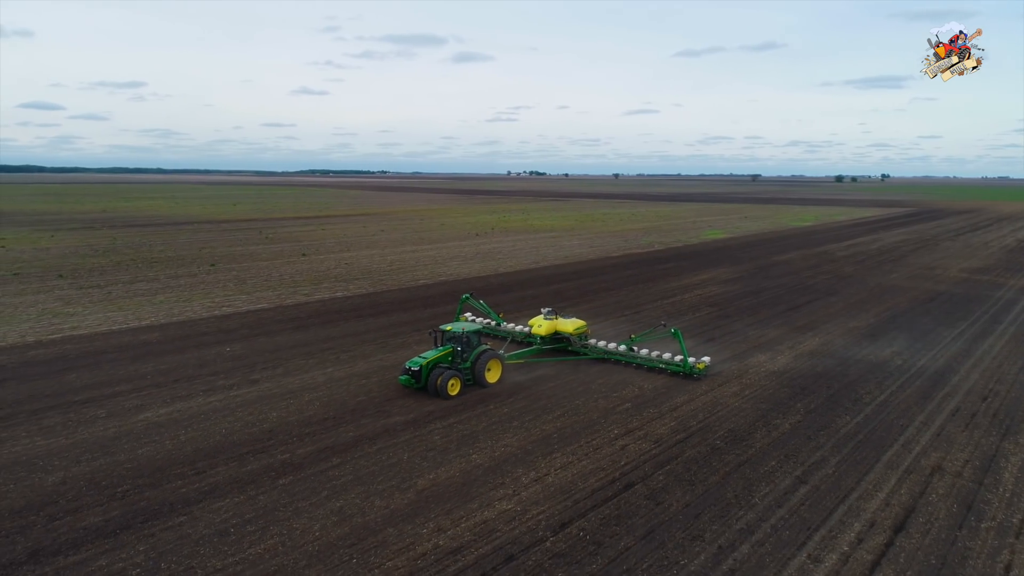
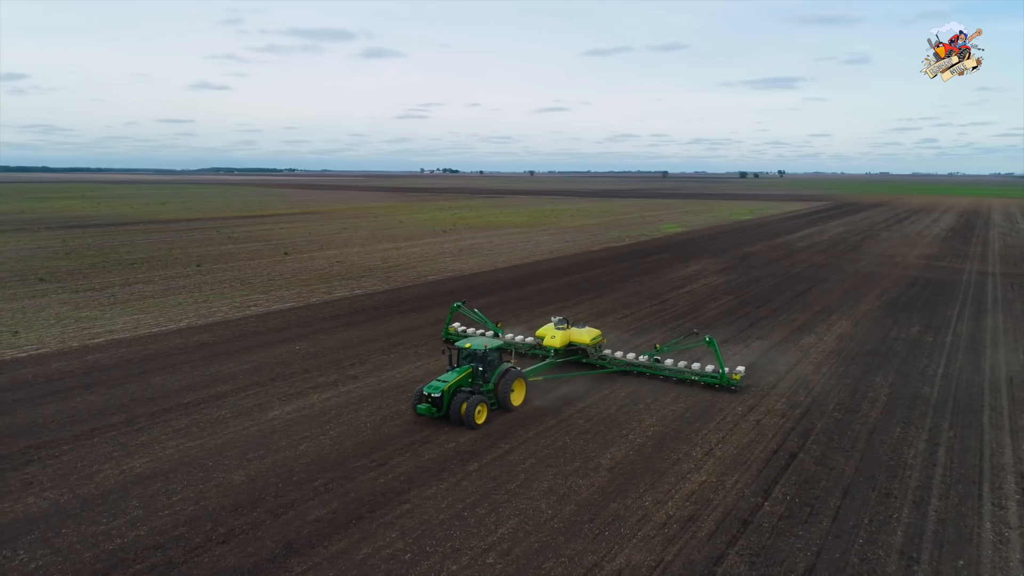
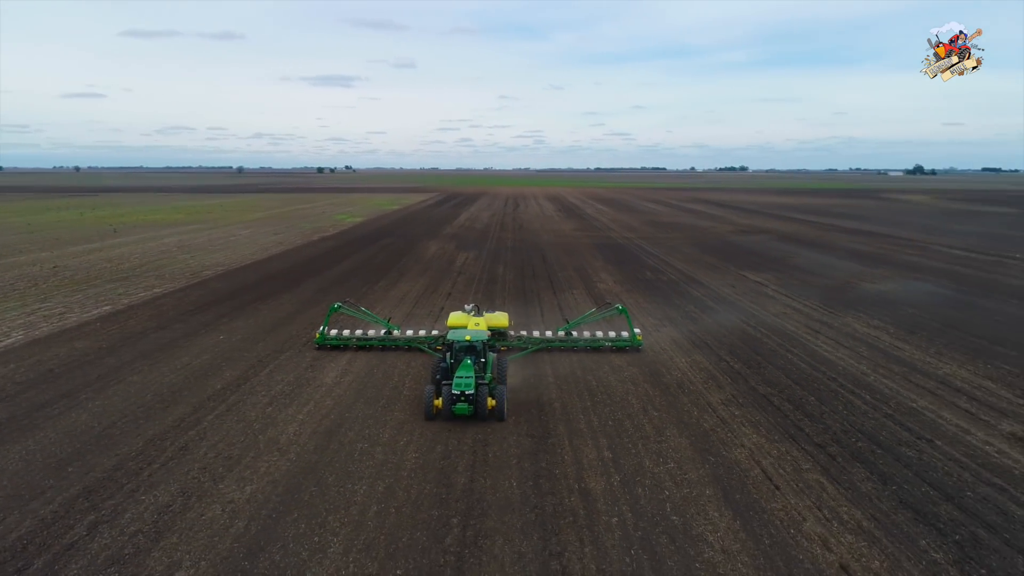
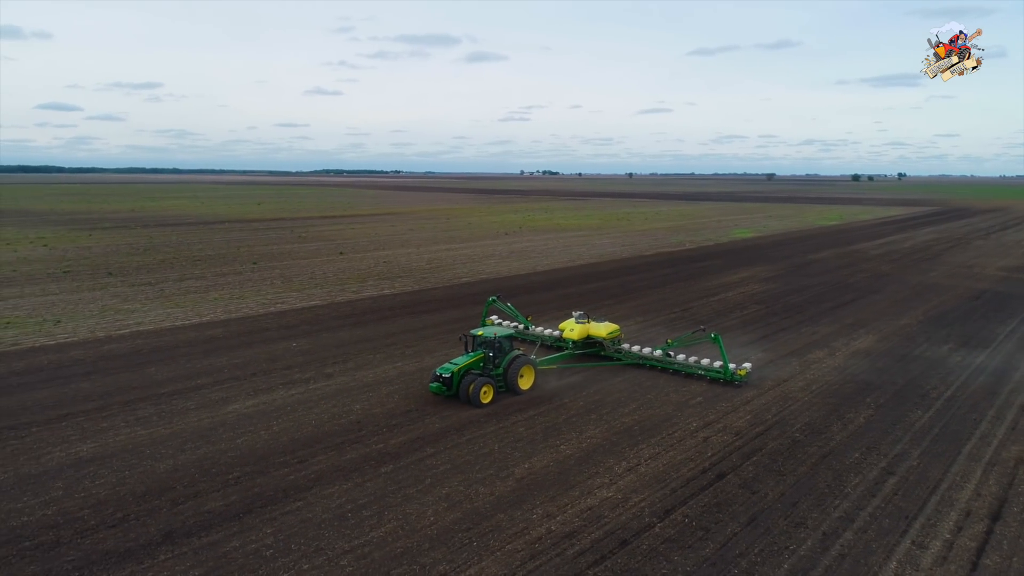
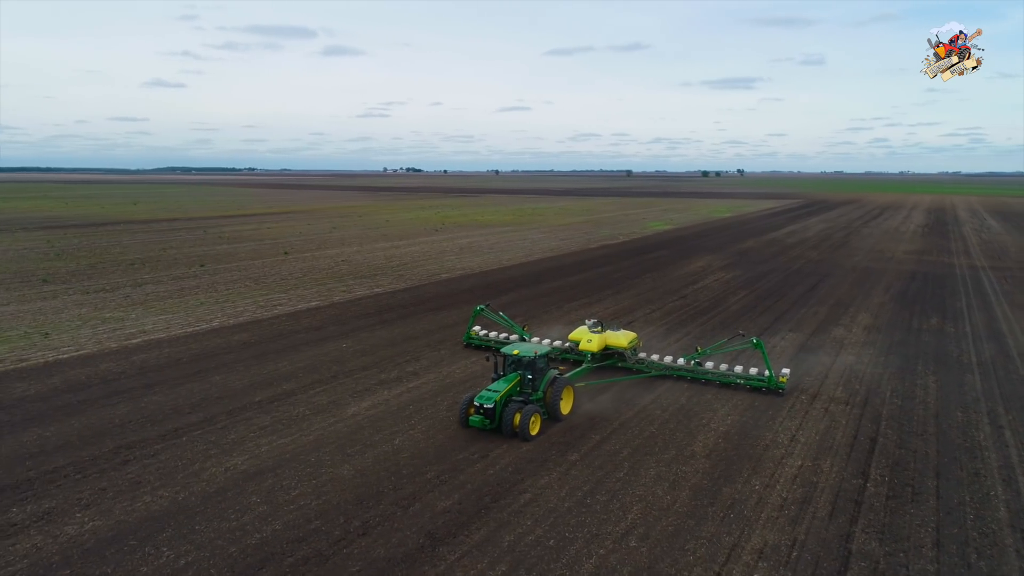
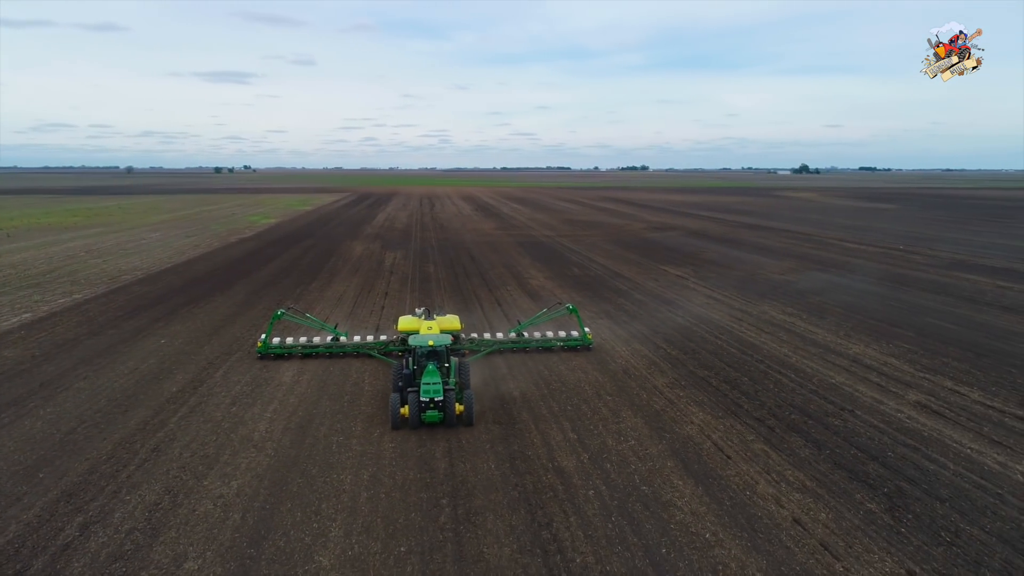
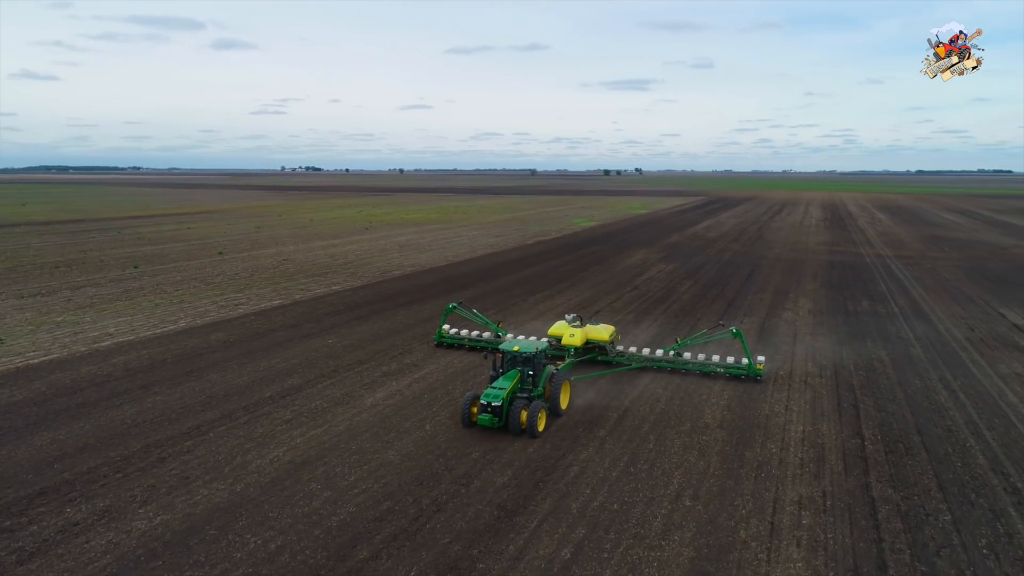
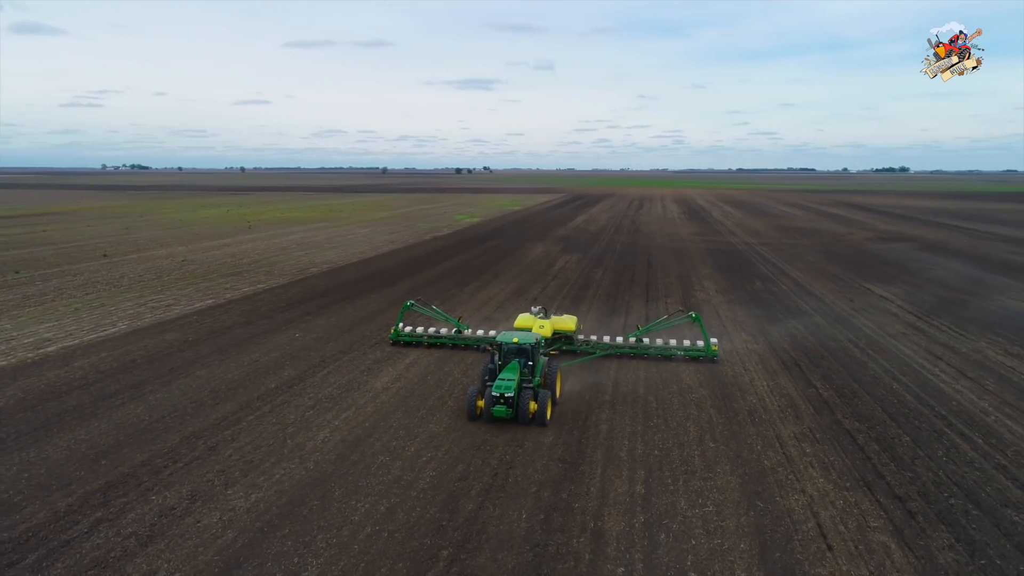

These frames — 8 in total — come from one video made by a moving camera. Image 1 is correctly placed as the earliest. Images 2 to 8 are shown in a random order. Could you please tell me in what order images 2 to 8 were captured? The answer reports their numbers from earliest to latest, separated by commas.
4, 2, 5, 7, 8, 3, 6
